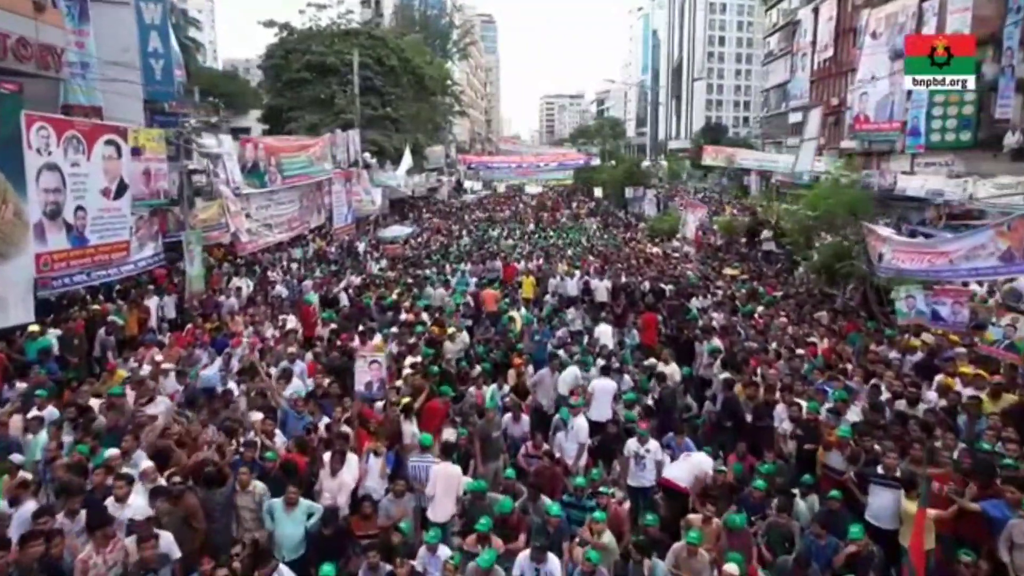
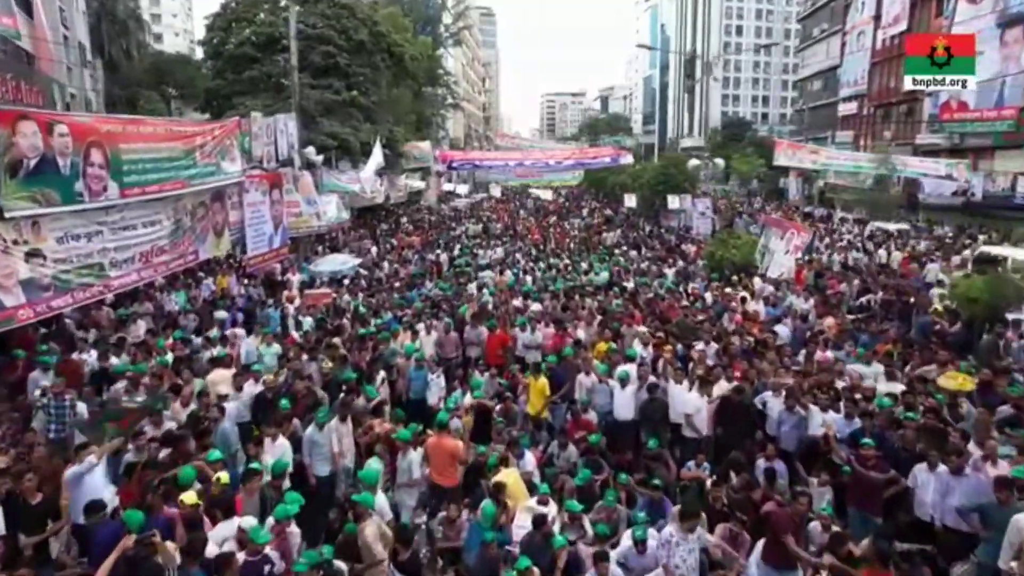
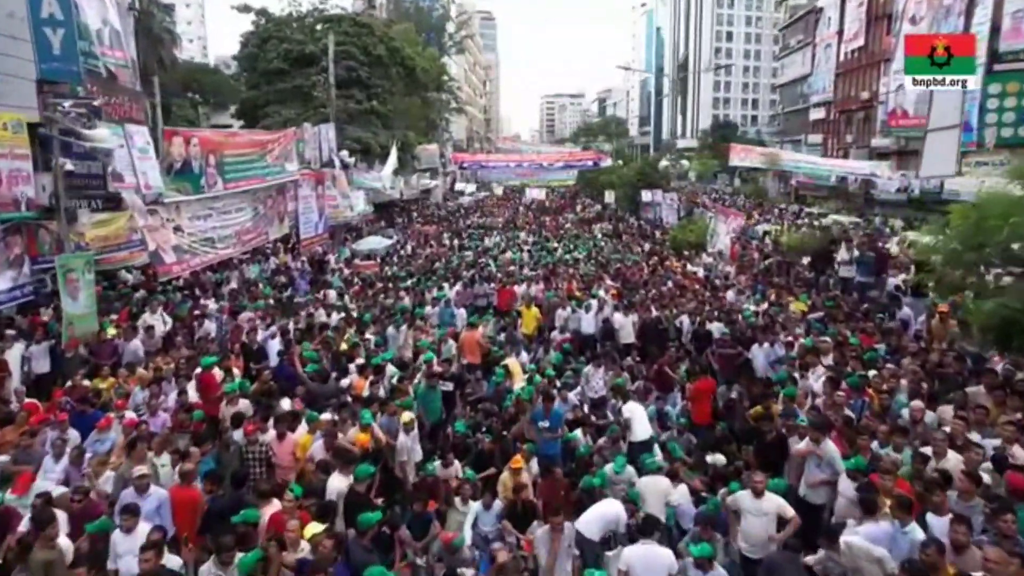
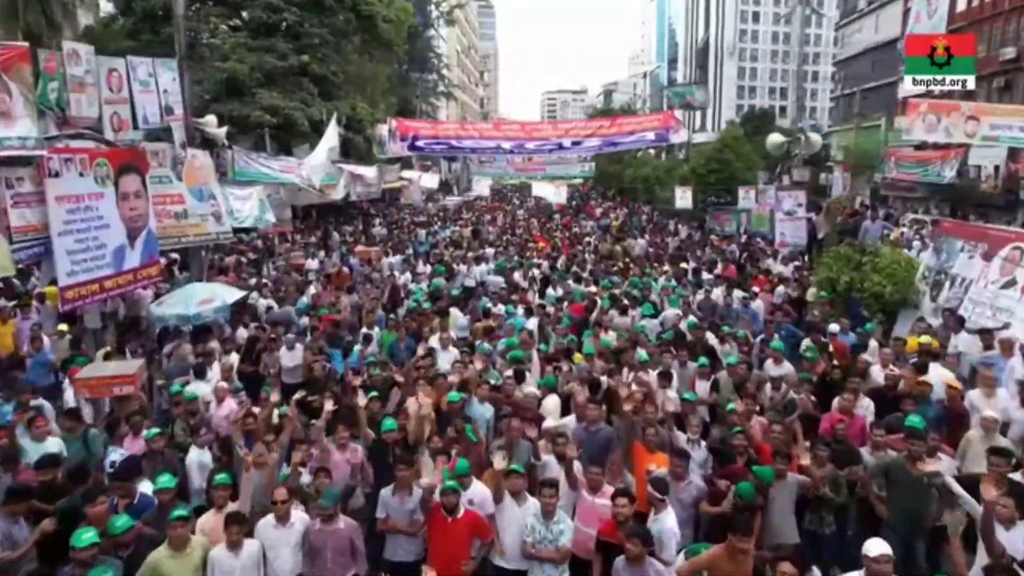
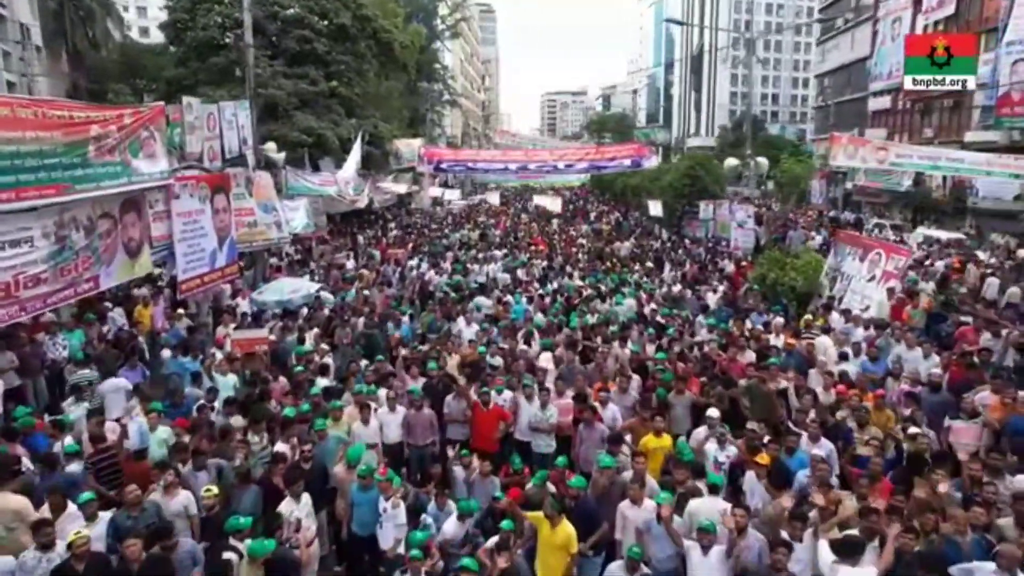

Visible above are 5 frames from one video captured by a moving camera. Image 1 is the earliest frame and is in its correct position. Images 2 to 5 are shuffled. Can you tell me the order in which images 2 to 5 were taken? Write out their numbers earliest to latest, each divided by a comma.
3, 2, 5, 4
